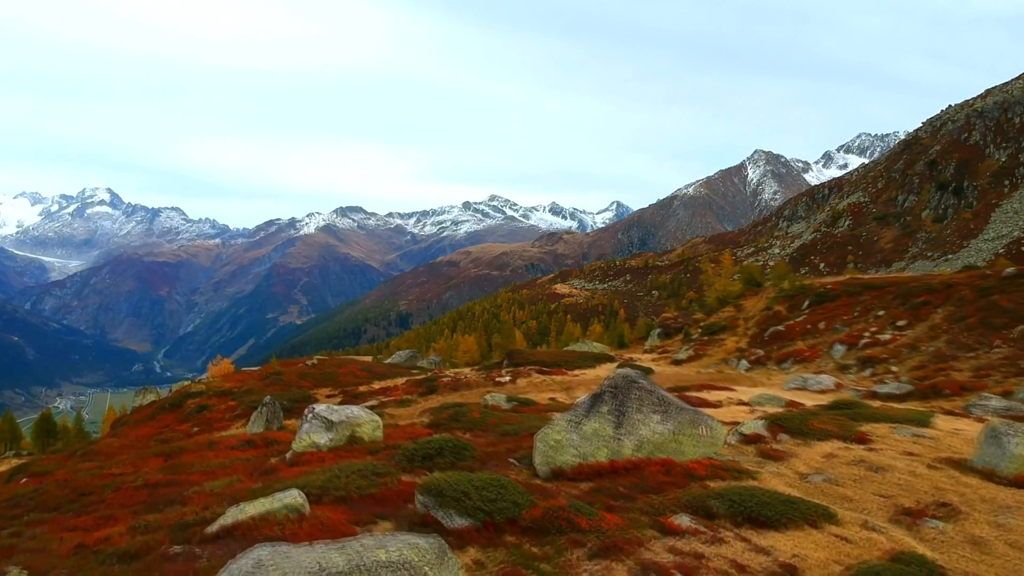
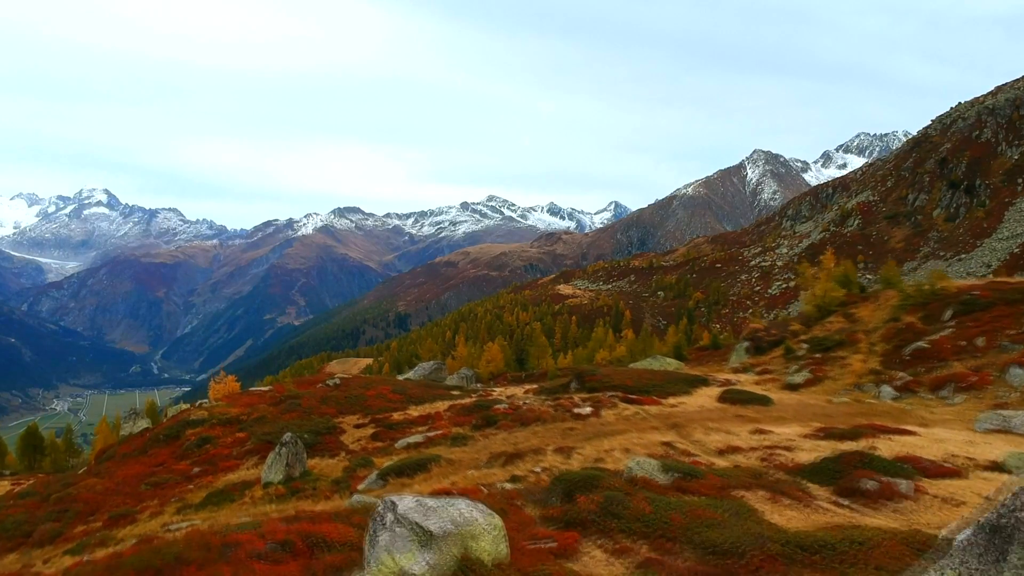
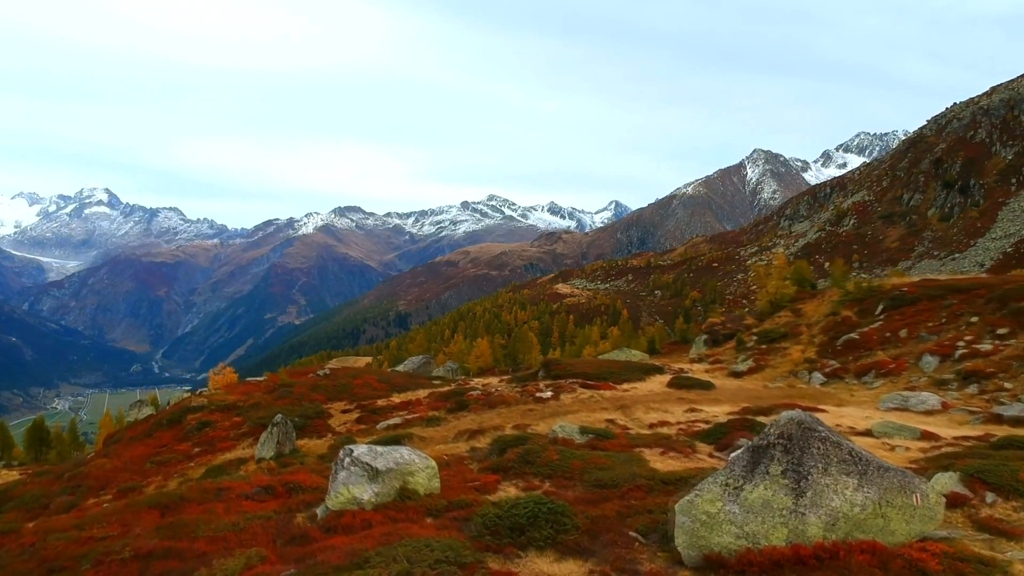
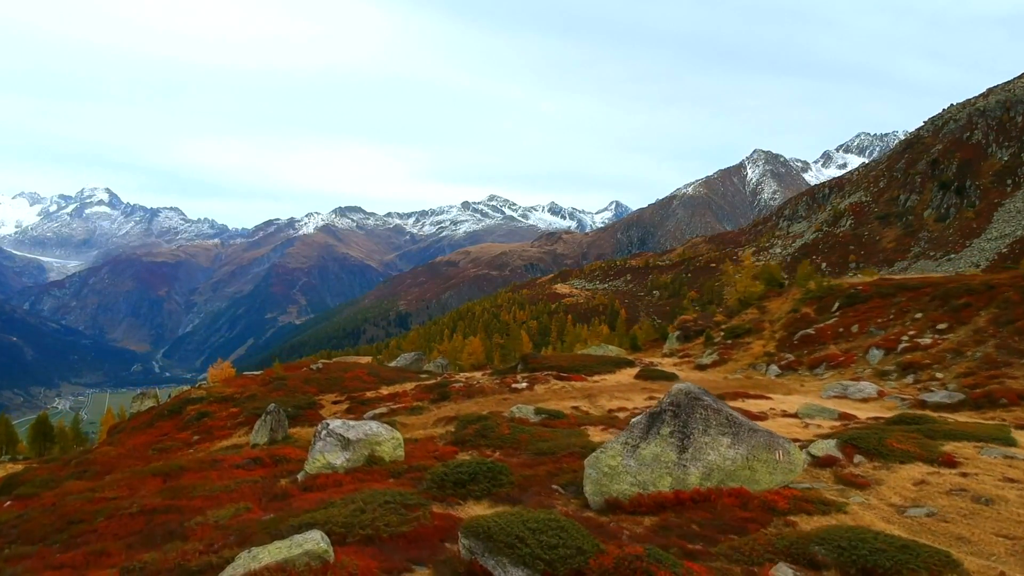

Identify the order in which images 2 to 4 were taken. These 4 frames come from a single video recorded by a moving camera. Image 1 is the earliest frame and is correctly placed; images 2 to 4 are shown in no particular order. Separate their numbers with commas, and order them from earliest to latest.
4, 3, 2
